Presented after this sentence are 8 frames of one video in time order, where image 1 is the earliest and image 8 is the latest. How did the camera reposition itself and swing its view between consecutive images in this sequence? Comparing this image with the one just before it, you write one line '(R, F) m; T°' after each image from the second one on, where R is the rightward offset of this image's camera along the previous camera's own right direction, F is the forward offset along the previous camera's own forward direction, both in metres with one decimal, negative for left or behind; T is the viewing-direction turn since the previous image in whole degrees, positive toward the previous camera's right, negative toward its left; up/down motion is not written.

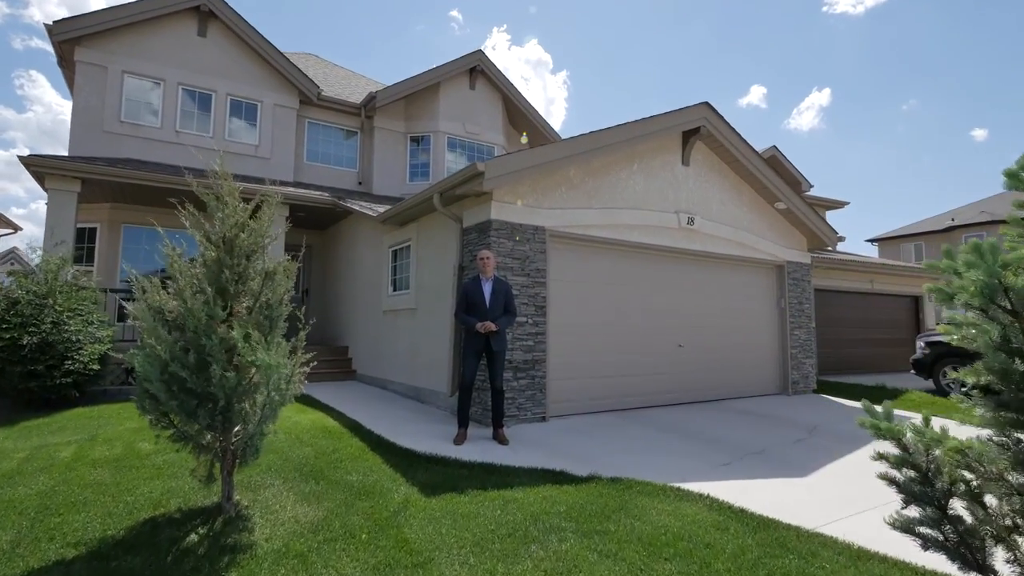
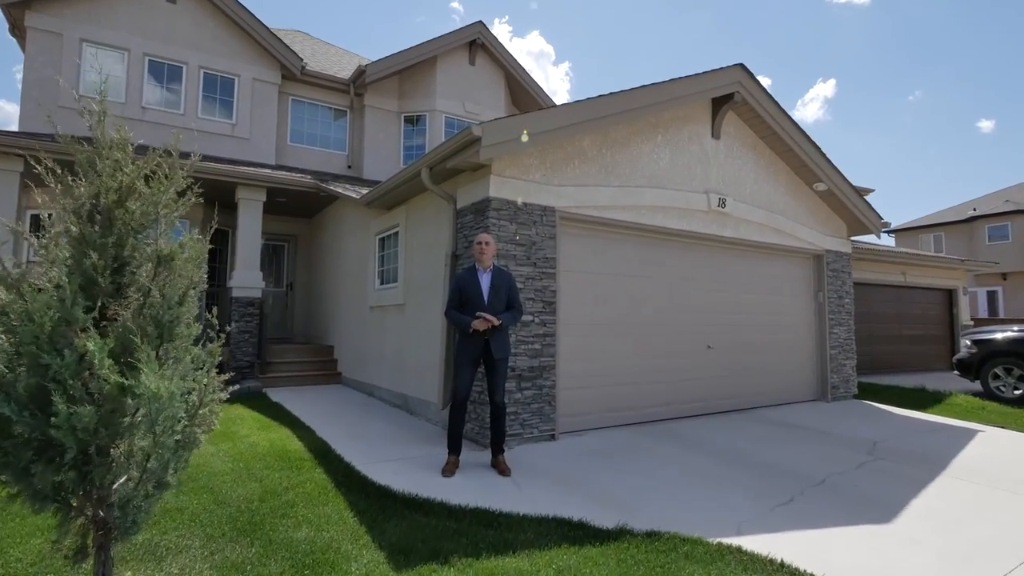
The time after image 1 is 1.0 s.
(0.0, +1.1) m; 0°
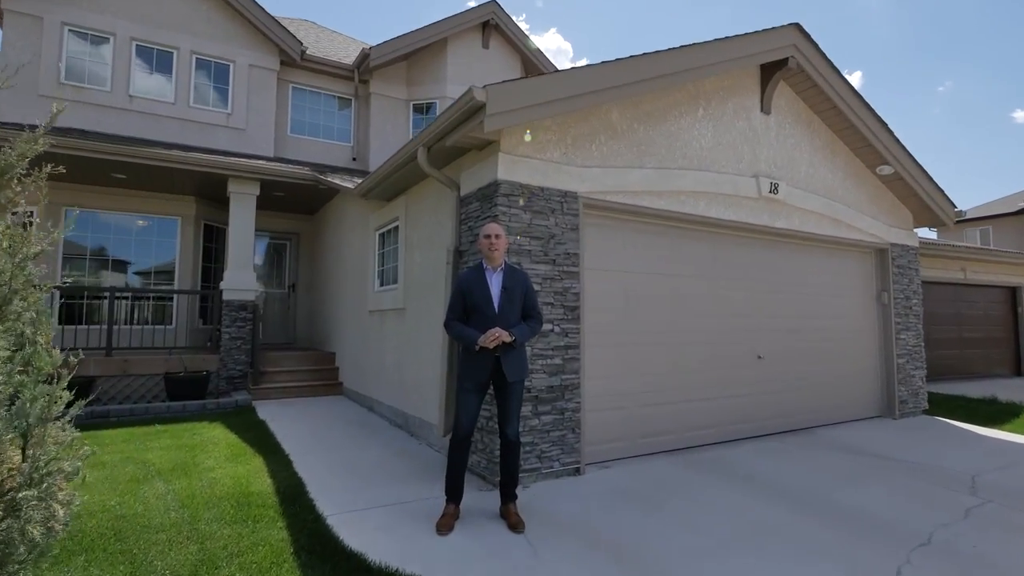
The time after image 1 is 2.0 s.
(0.0, +1.0) m; -2°
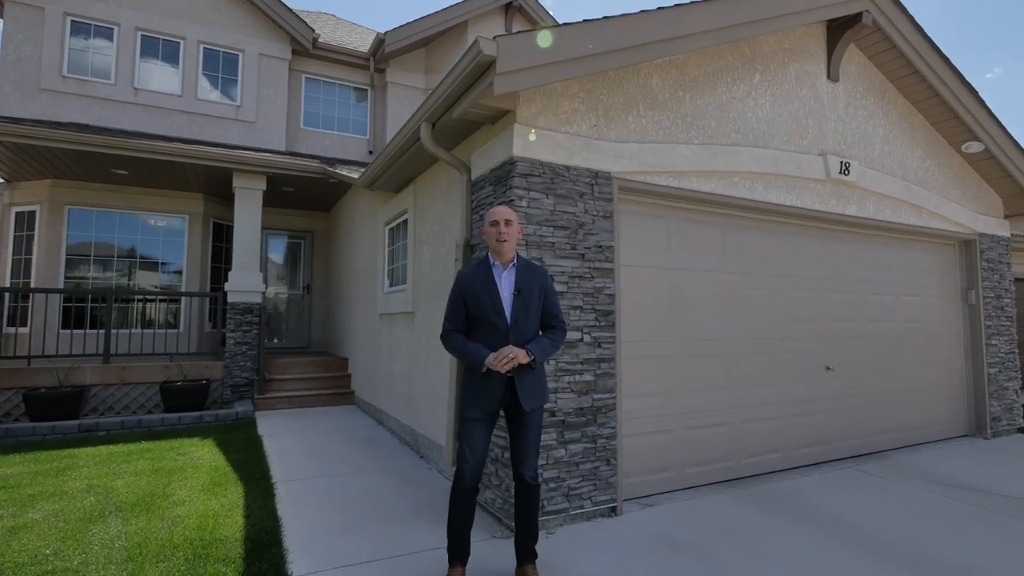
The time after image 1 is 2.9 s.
(+0.1, +0.8) m; -3°
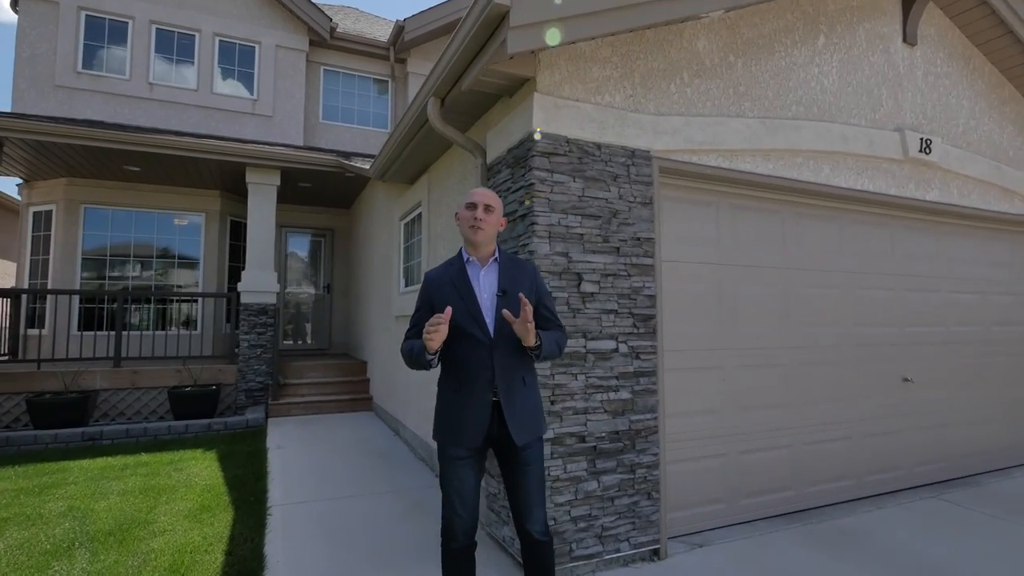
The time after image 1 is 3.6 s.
(+0.1, +0.6) m; -3°
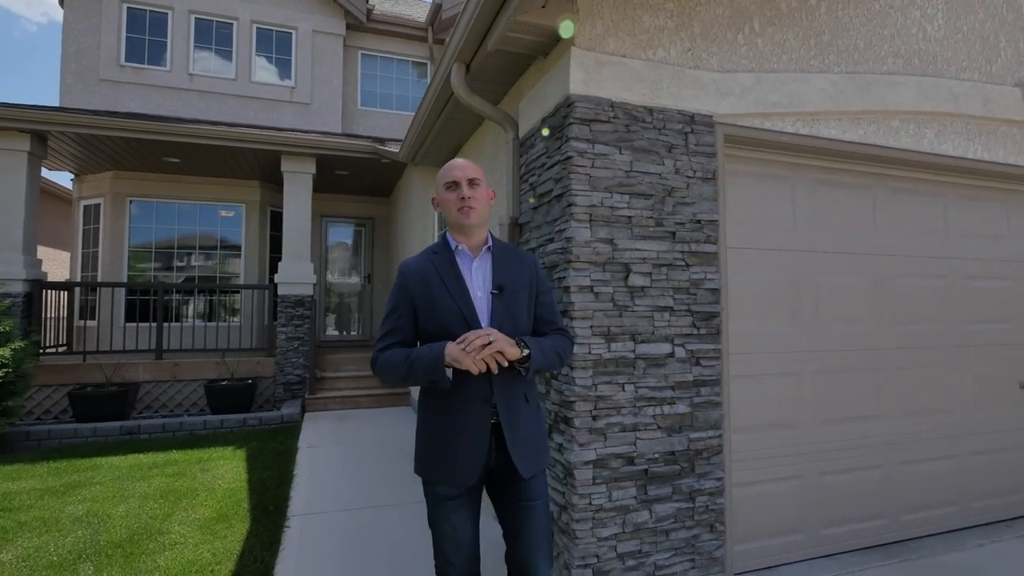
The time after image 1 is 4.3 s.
(+0.1, +0.5) m; -5°
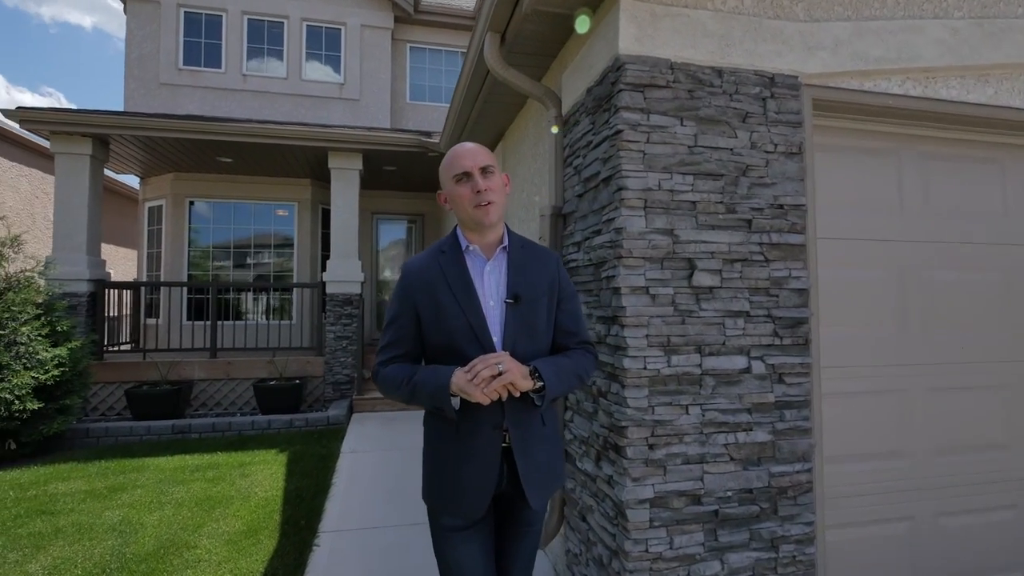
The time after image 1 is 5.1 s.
(+0.1, +0.4) m; -6°
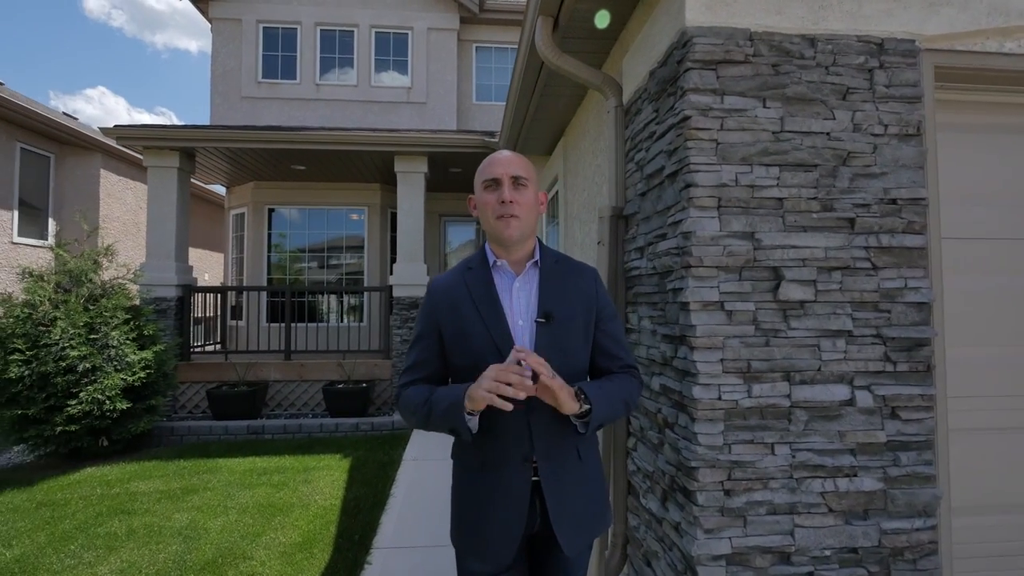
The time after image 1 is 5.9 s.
(+0.1, +0.3) m; -8°
